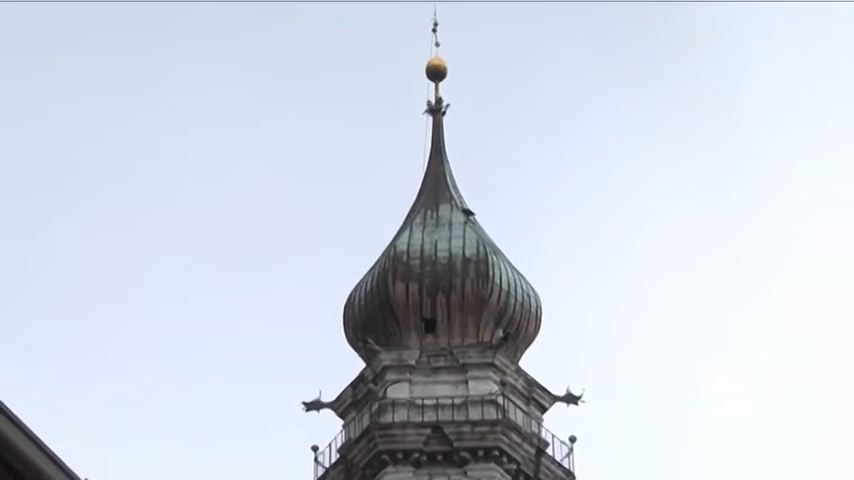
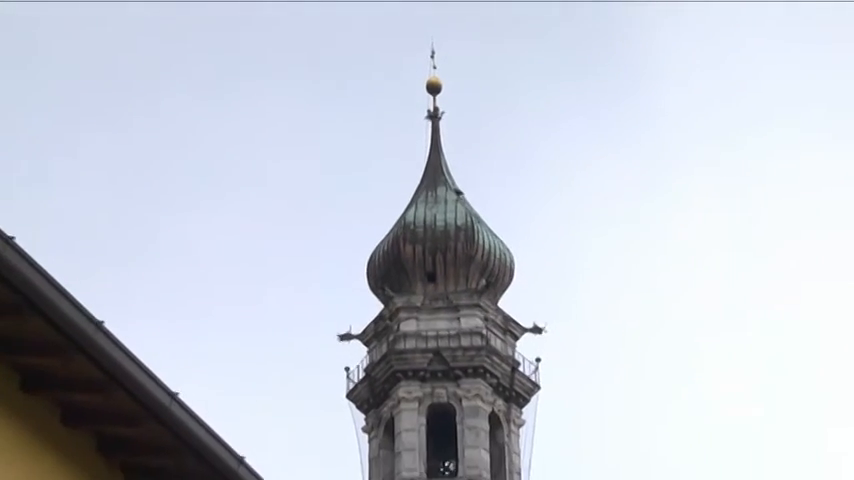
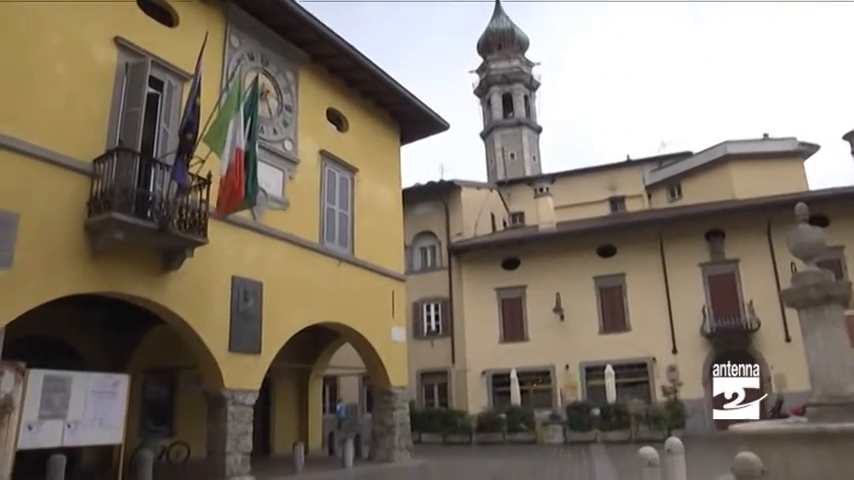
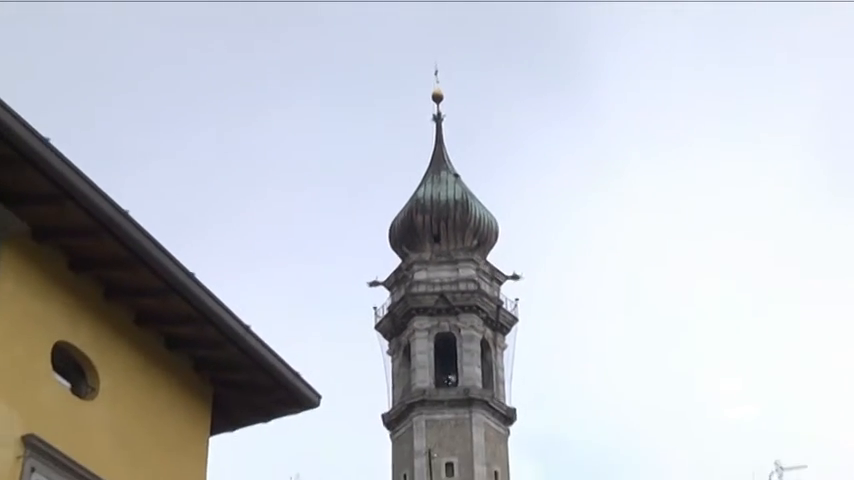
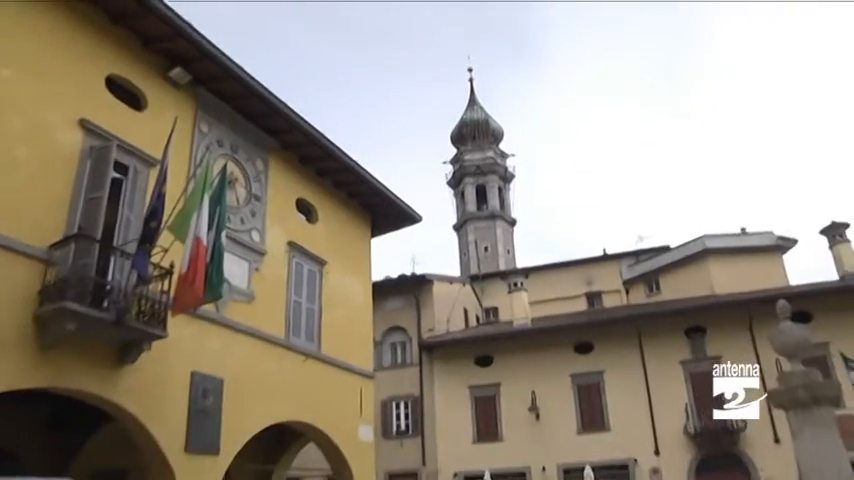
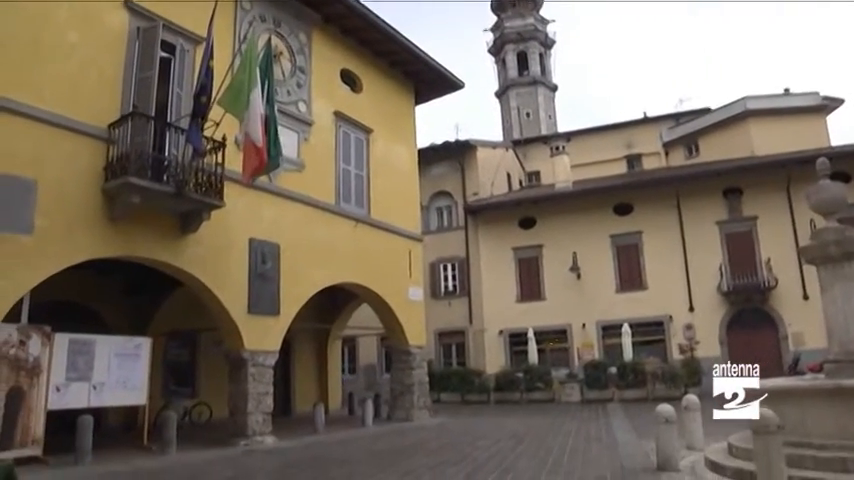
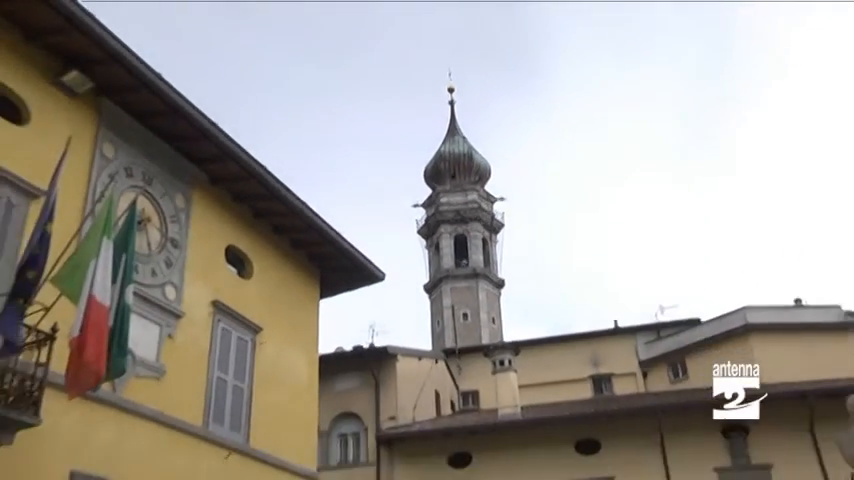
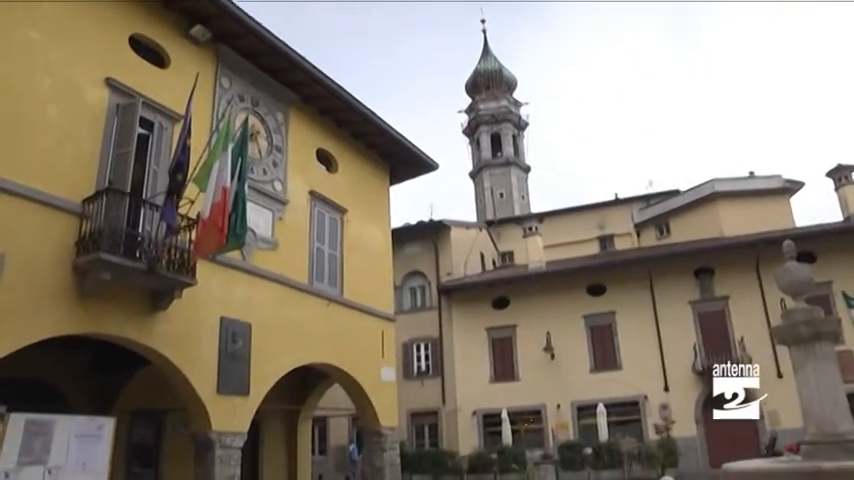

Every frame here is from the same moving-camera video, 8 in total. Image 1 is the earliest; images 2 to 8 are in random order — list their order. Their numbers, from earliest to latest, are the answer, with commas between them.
2, 4, 7, 5, 8, 3, 6
